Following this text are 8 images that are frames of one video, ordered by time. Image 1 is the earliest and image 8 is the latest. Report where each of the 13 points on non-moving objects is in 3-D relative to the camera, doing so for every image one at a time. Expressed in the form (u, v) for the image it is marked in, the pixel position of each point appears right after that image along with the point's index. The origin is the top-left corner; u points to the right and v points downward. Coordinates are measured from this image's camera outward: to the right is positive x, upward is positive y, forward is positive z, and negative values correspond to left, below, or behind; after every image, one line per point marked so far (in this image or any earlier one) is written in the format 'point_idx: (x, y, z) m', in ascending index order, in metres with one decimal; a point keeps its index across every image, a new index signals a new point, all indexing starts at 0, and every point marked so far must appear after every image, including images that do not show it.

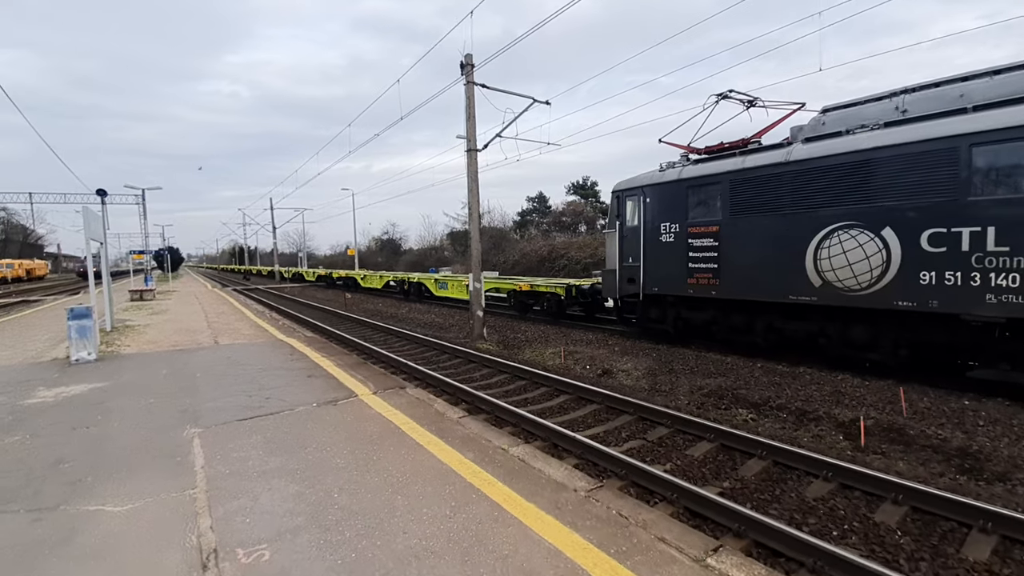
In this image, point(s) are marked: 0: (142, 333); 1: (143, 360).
0: (-8.7, -1.1, +11.6) m
1: (-6.2, -1.2, +8.3) m
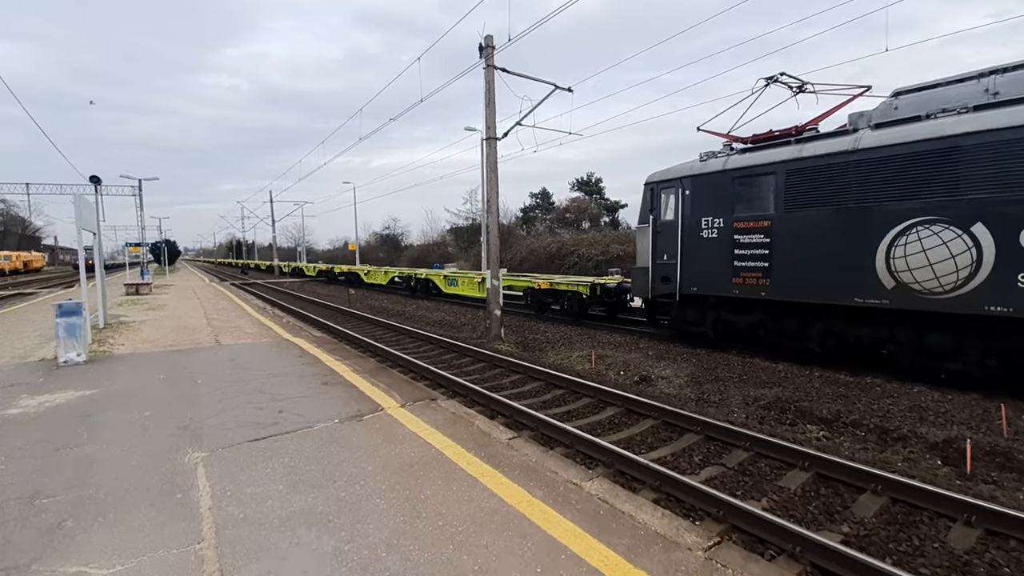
0: (-8.2, -0.9, +10.8) m
1: (-5.7, -1.1, +7.5) m
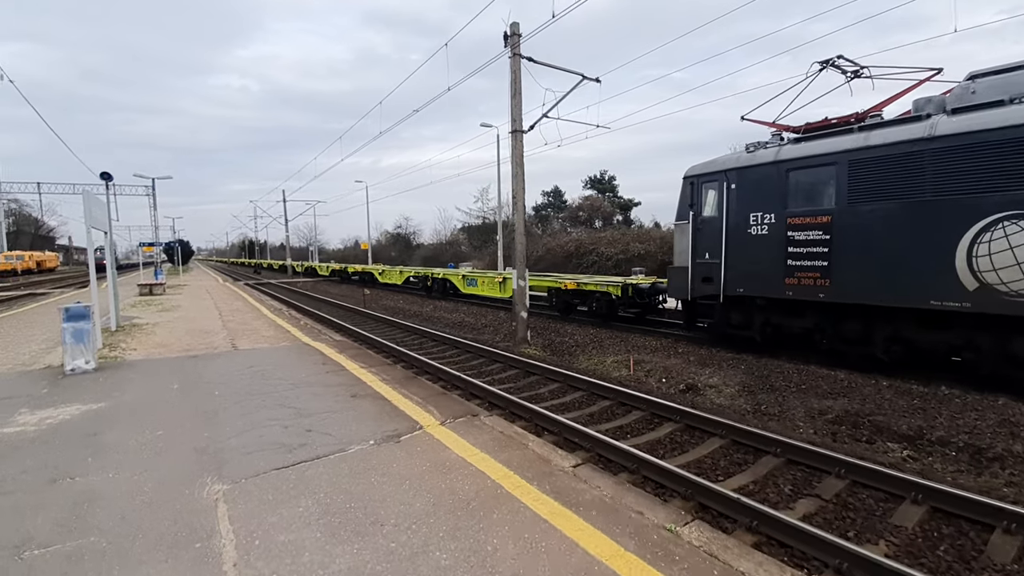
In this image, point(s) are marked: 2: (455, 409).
0: (-7.6, -1.0, +10.4) m
1: (-5.1, -1.2, +7.1) m
2: (-0.6, -1.3, +5.2) m
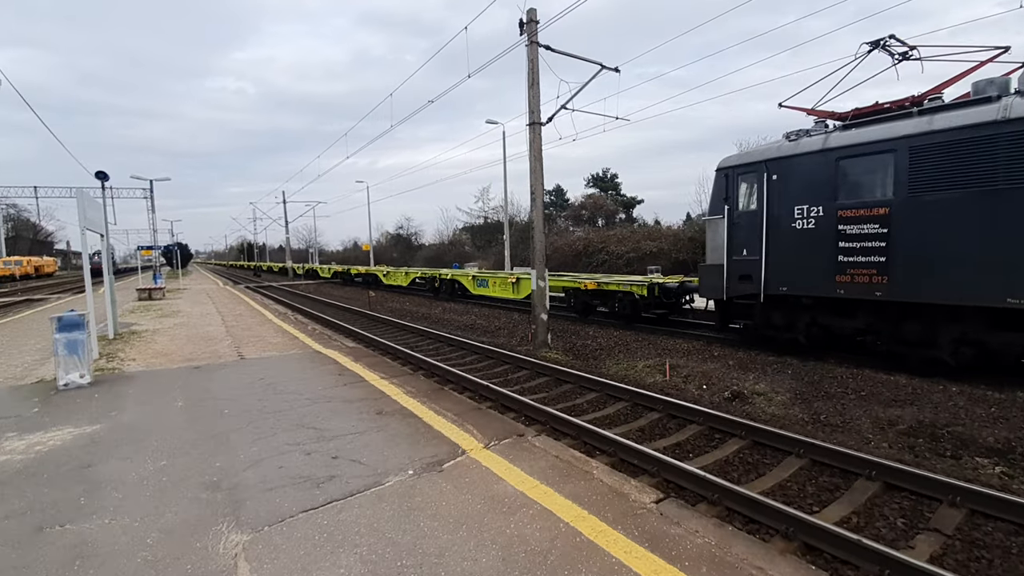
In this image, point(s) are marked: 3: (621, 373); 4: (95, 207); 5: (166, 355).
0: (-7.1, -1.1, +9.8) m
1: (-4.7, -1.2, +6.4) m
2: (-0.1, -1.3, +4.6) m
3: (+1.9, -1.5, +8.7) m
4: (-9.5, +1.8, +11.3) m
5: (-5.9, -1.1, +8.4) m
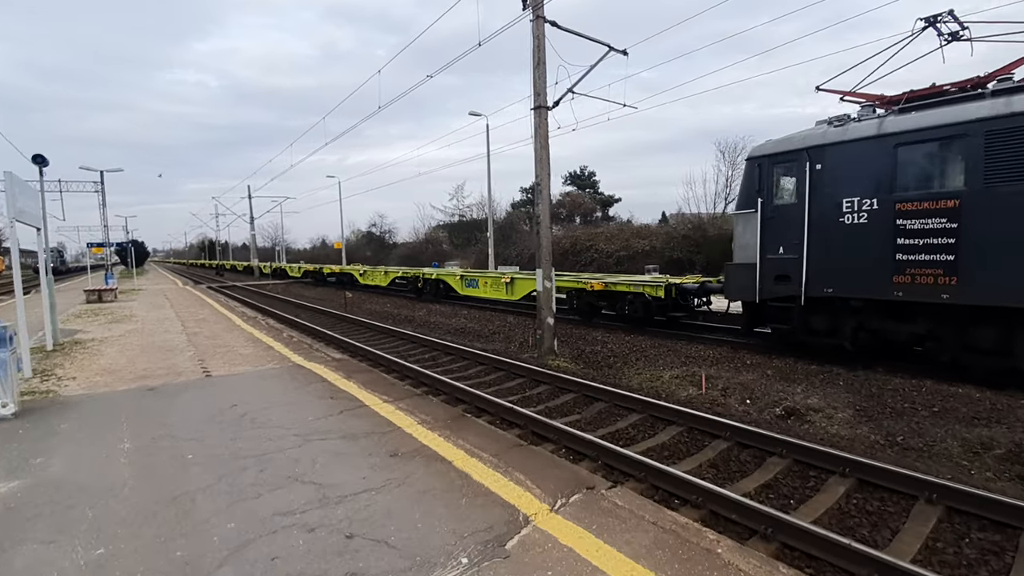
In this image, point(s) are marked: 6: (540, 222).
0: (-7.0, -1.1, +8.3) m
1: (-4.4, -1.3, +5.1) m
2: (+0.3, -1.3, +3.5) m
3: (+2.1, -1.5, +7.8) m
4: (-9.4, +1.8, +9.7) m
5: (-5.6, -1.2, +7.0) m
6: (+0.6, +1.3, +9.8) m
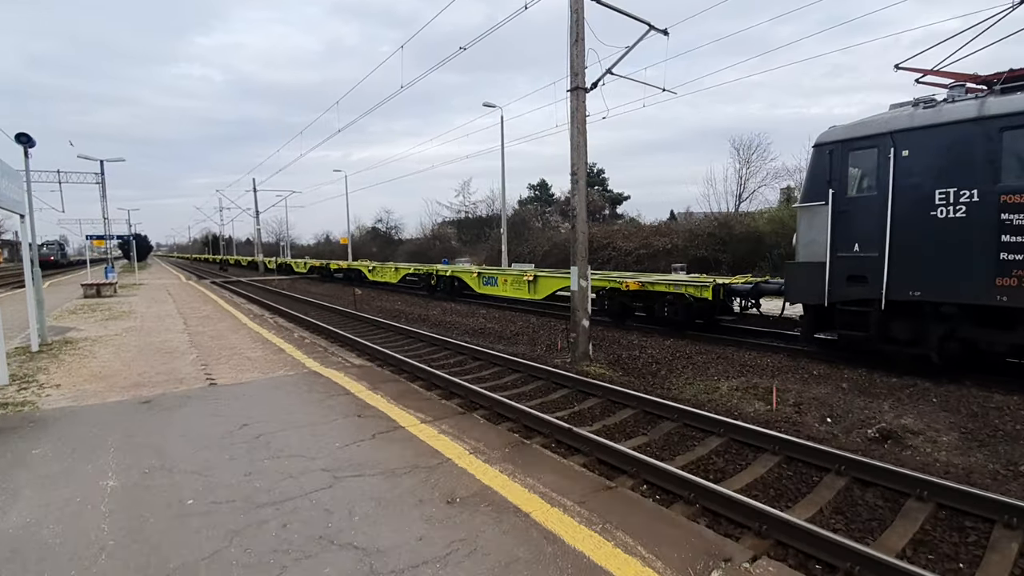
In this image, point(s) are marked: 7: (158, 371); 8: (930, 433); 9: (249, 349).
0: (-6.4, -1.0, +7.5) m
1: (-3.8, -1.2, +4.3) m
2: (+0.8, -1.3, +2.7) m
3: (+2.7, -1.5, +6.9) m
4: (-8.8, +1.9, +8.8) m
5: (-5.1, -1.1, +6.2) m
6: (+1.2, +1.3, +8.9) m
7: (-4.6, -1.1, +6.5) m
8: (+4.6, -1.6, +5.4) m
9: (-4.2, -1.0, +7.9) m
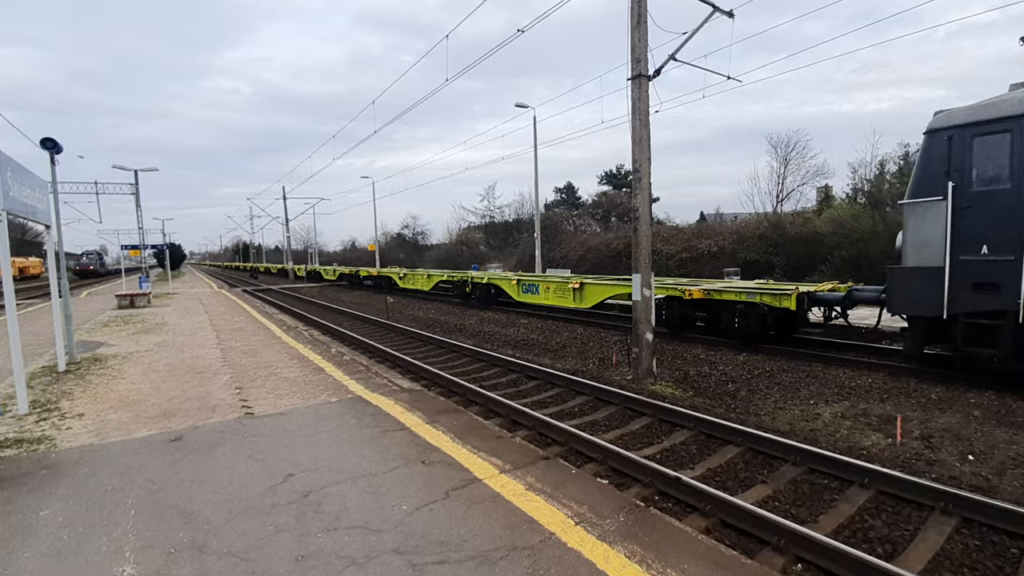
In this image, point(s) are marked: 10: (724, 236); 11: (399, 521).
0: (-5.5, -1.2, +6.9) m
1: (-3.1, -1.4, +3.6) m
2: (+1.5, -1.5, +1.8) m
3: (+3.5, -1.7, +6.0) m
4: (-7.9, +1.7, +8.4) m
5: (-4.3, -1.3, +5.6) m
6: (+2.1, +1.2, +8.1) m
7: (-3.8, -1.3, +5.9) m
8: (+5.3, -1.7, +4.3) m
9: (-3.3, -1.2, +7.3) m
10: (+8.2, +2.0, +19.0) m
11: (-0.7, -1.4, +2.9) m
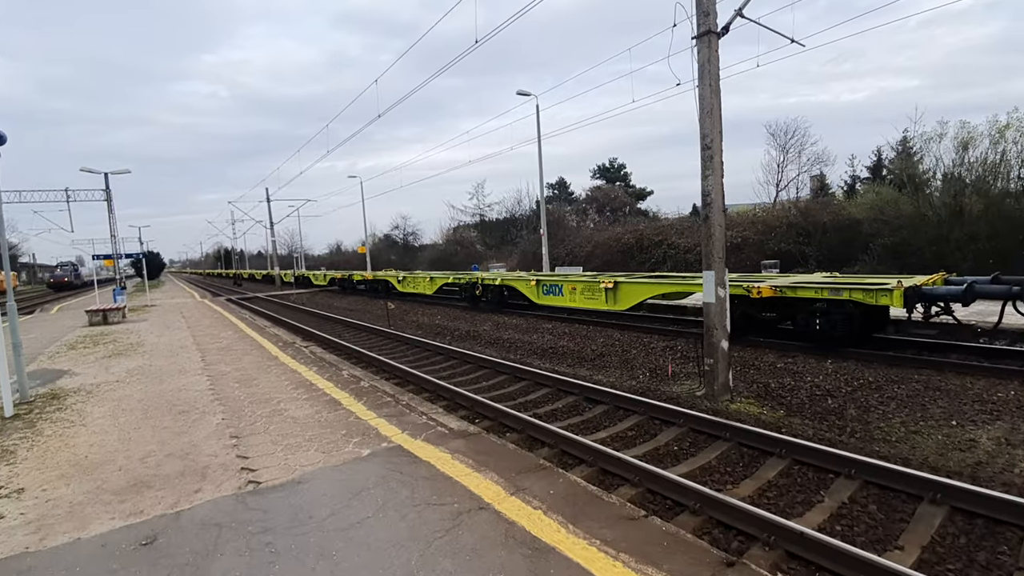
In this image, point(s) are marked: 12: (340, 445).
0: (-4.8, -1.5, +5.4) m
1: (-2.2, -1.6, +2.2) m
2: (+2.4, -1.5, +0.5) m
3: (+4.3, -1.6, +4.7) m
4: (-7.3, +1.3, +6.9) m
5: (-3.5, -1.5, +4.1) m
6: (+2.7, +1.2, +6.7) m
7: (-3.1, -1.5, +4.4) m
8: (+6.2, -1.6, +3.1) m
9: (-2.6, -1.3, +5.8) m
10: (+8.5, +2.2, +17.8) m
11: (+0.2, -1.4, +1.5) m
12: (-1.5, -1.4, +4.4) m
